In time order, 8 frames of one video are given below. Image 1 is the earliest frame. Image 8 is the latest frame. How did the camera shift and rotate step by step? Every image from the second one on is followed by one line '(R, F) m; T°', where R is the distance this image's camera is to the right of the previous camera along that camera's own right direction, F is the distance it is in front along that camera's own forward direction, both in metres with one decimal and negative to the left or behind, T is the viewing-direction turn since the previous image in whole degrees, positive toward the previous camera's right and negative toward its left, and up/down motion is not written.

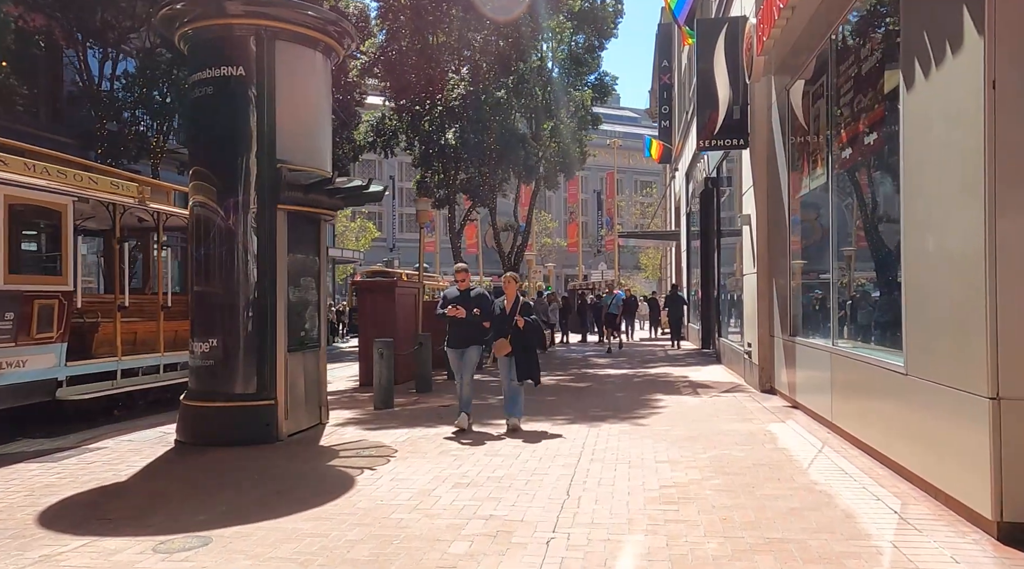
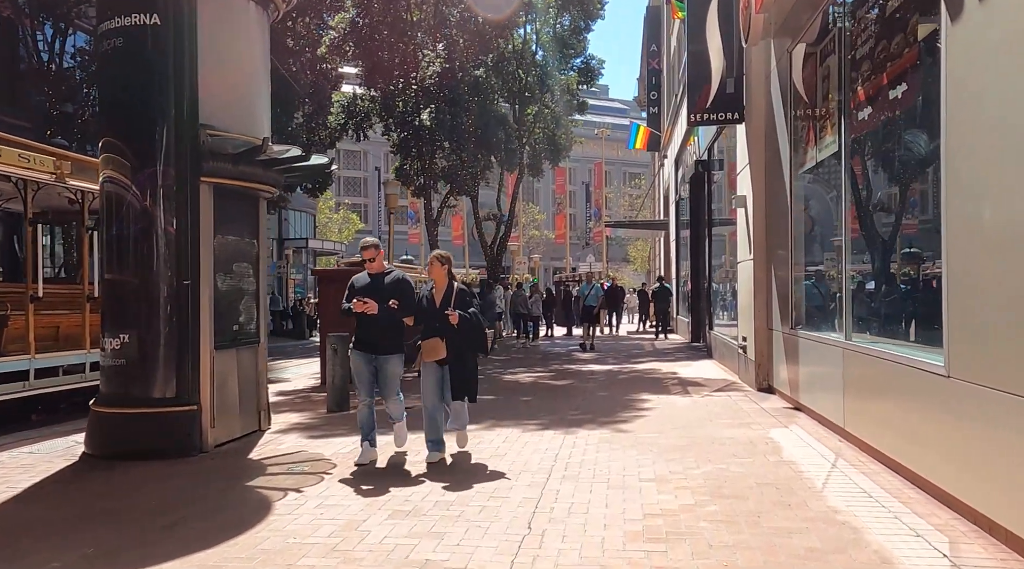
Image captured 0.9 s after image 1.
(+0.2, +1.1) m; +1°
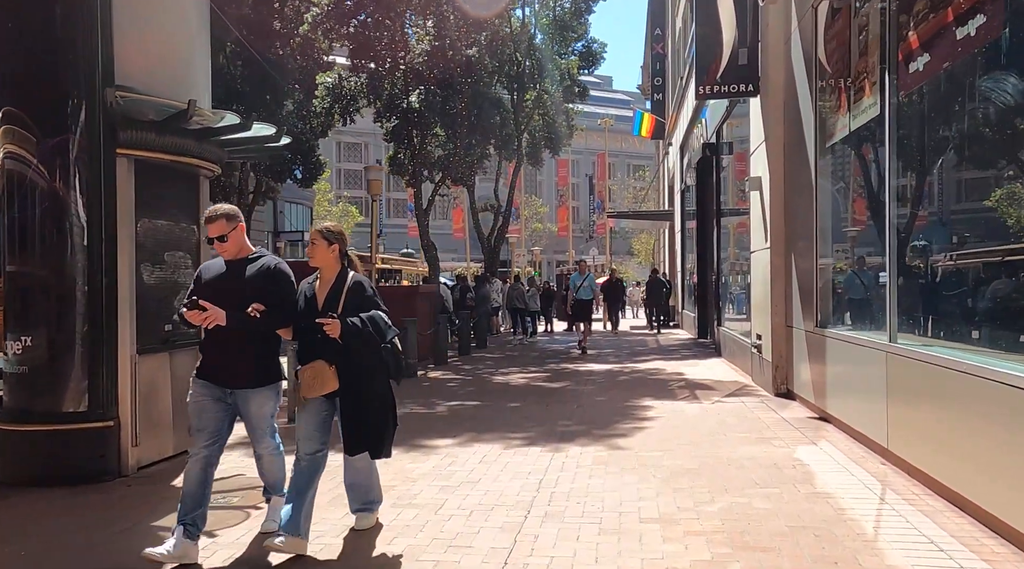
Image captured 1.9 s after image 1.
(+0.2, +1.1) m; 0°
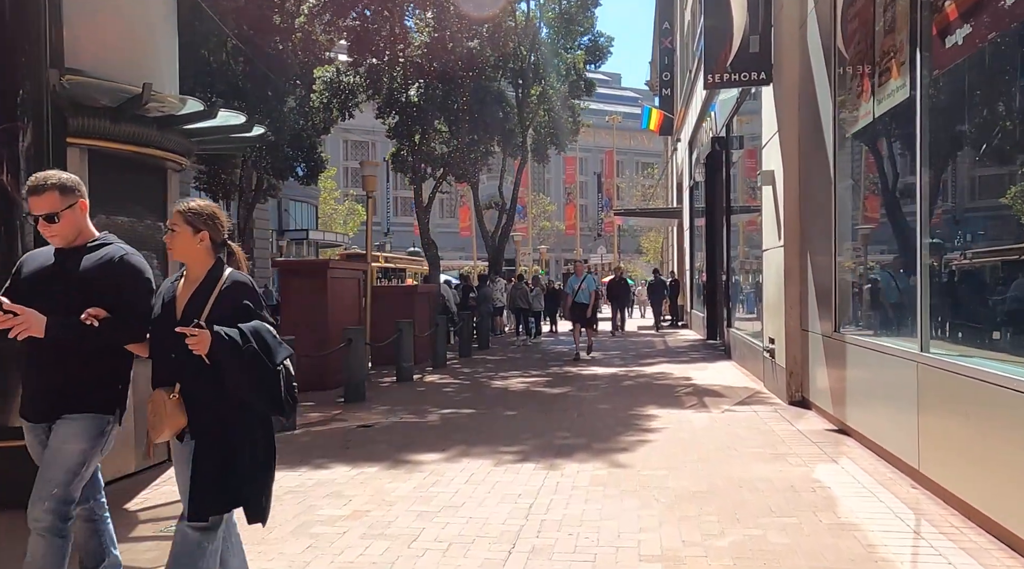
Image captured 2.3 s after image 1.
(+0.1, +0.6) m; -1°
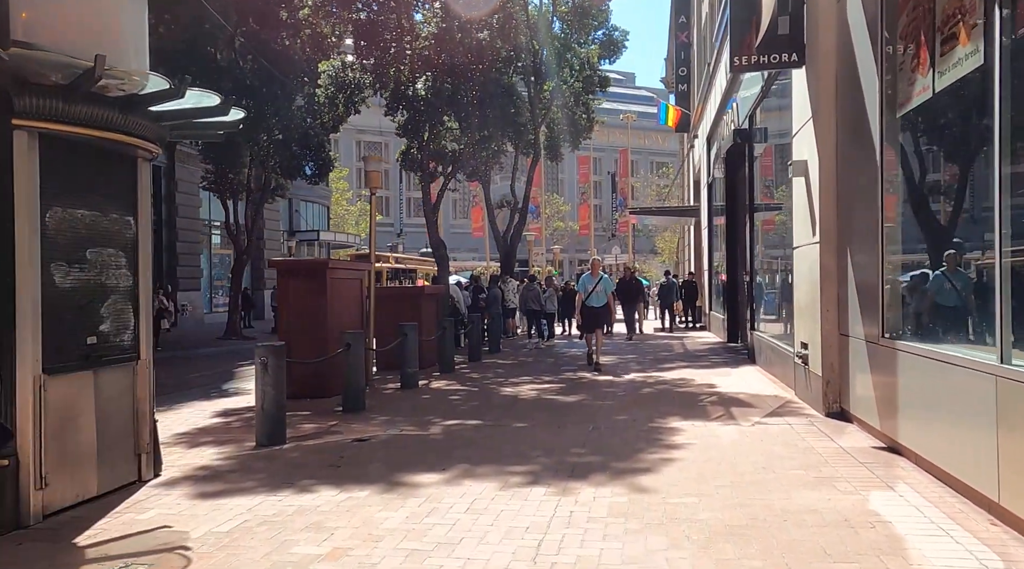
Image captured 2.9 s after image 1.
(0.0, +0.7) m; -1°
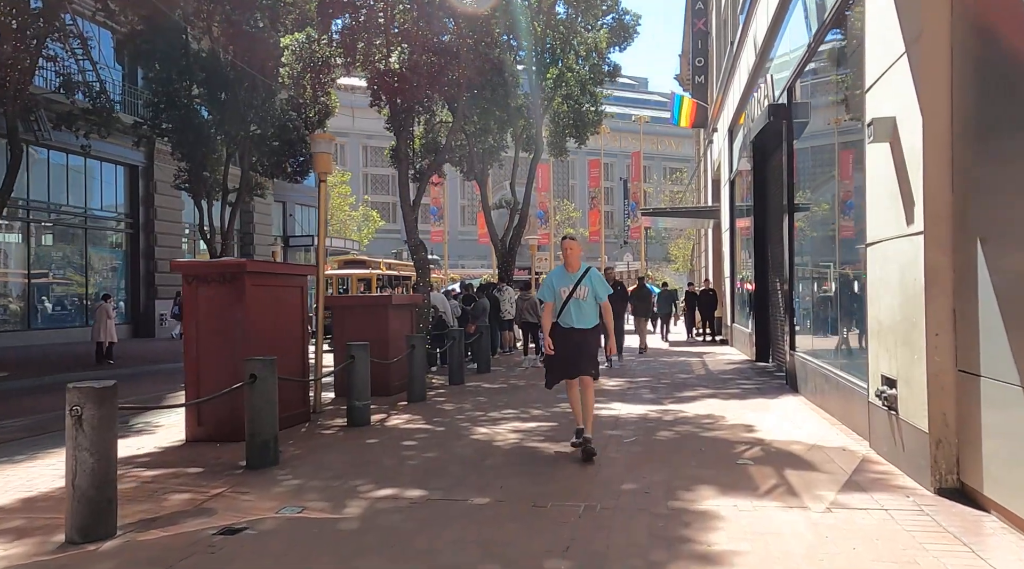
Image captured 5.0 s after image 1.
(+0.4, +2.6) m; -1°
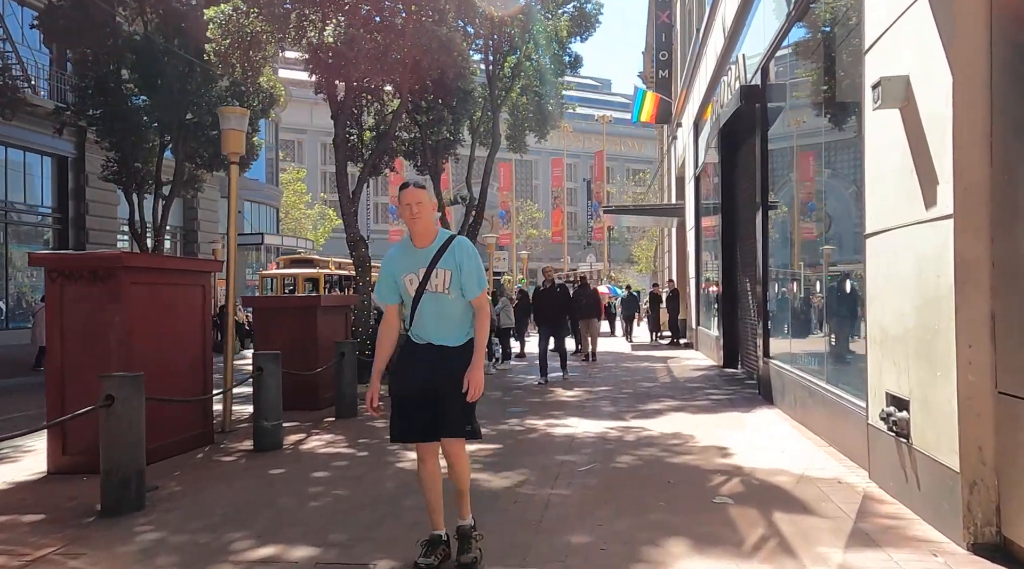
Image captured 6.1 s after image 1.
(+0.3, +1.3) m; +3°
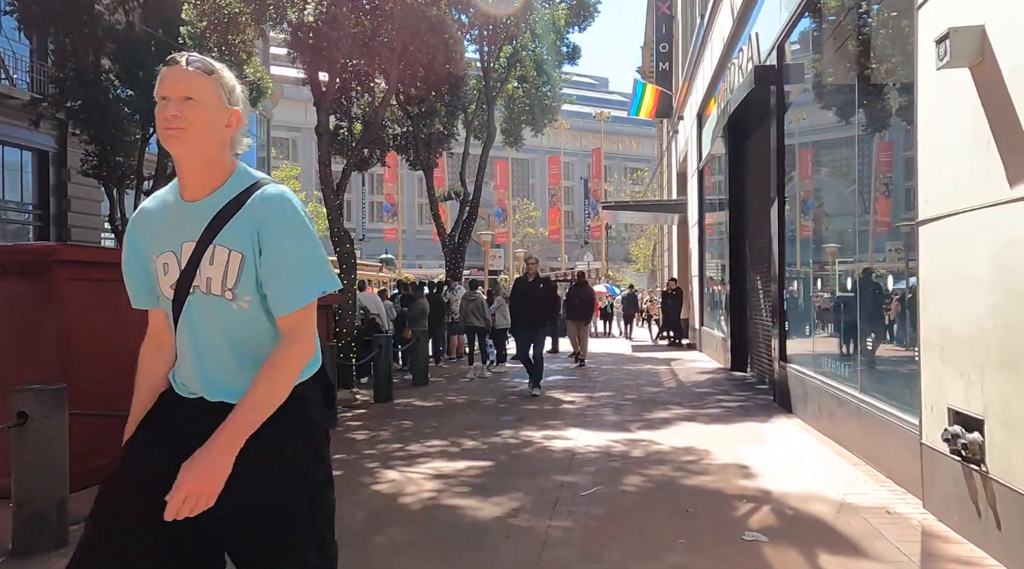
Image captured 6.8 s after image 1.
(0.0, +0.9) m; 0°
